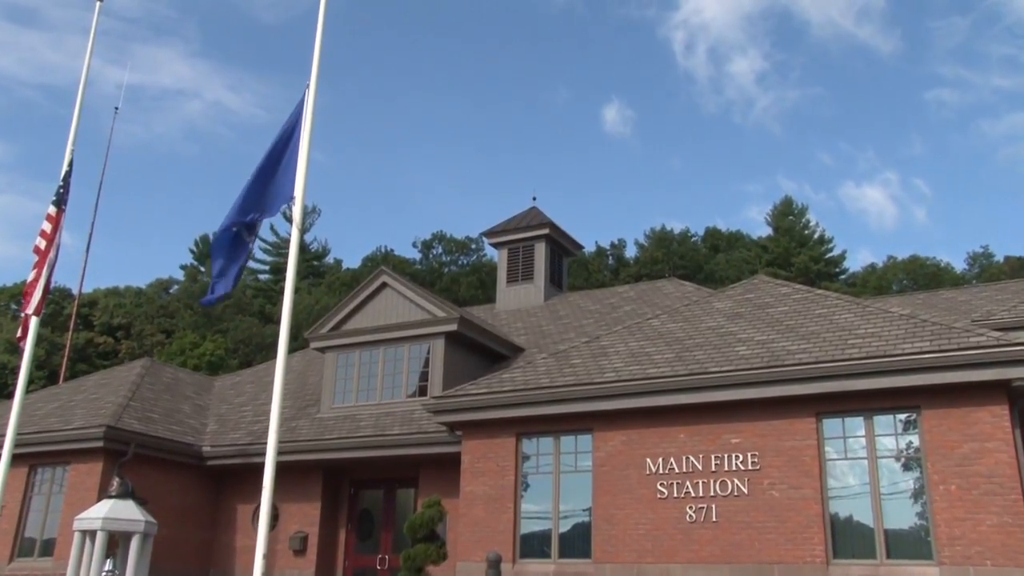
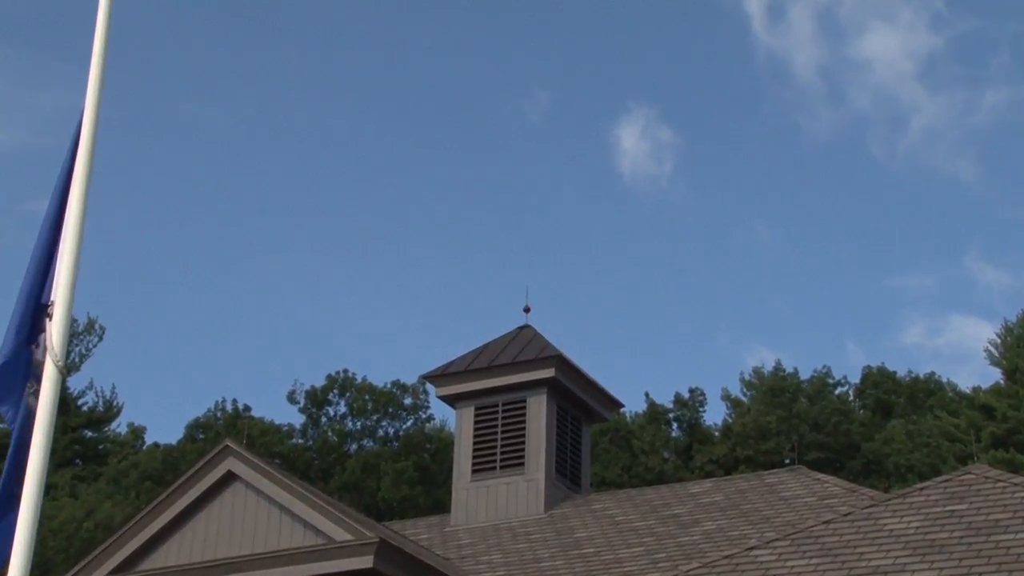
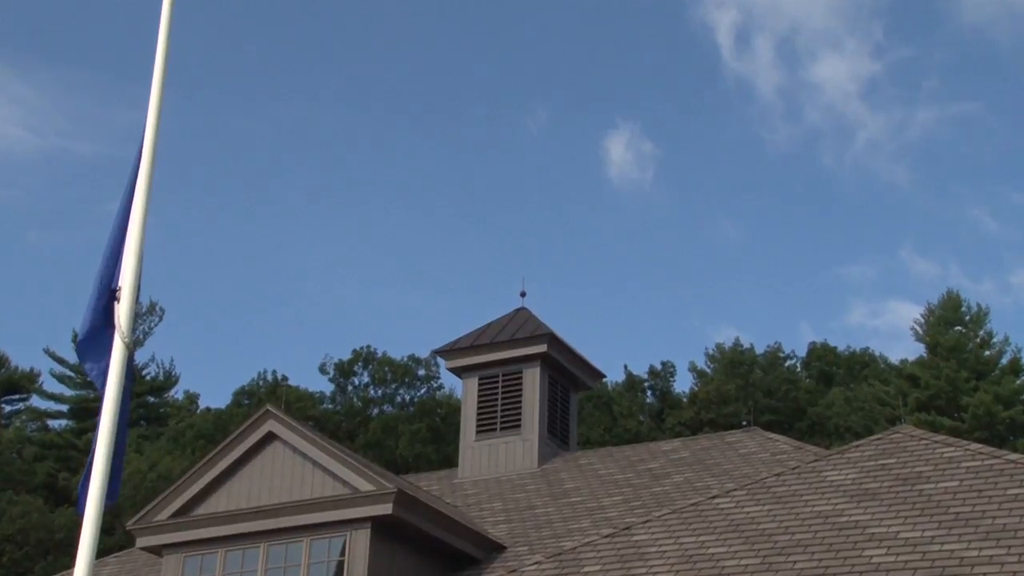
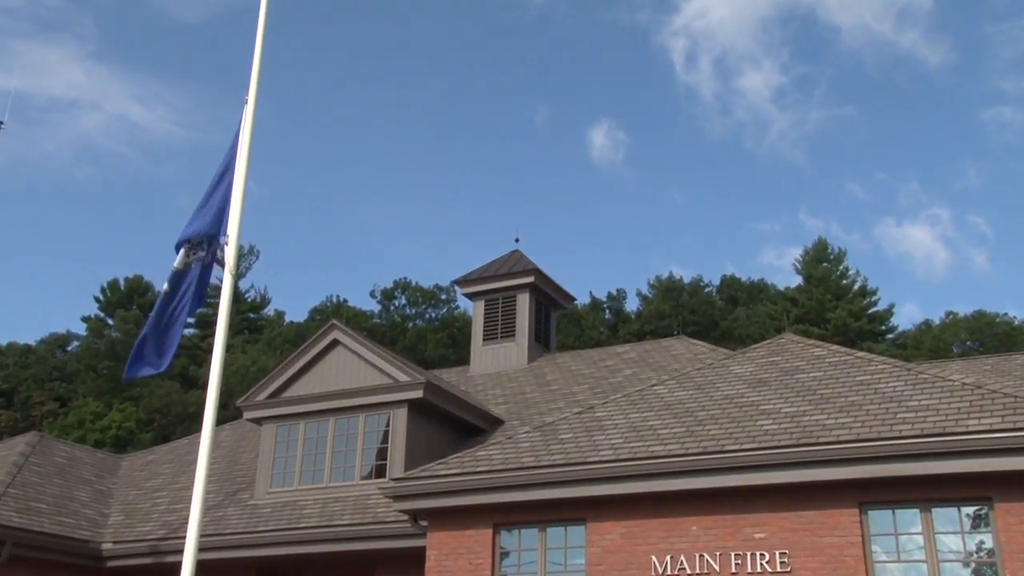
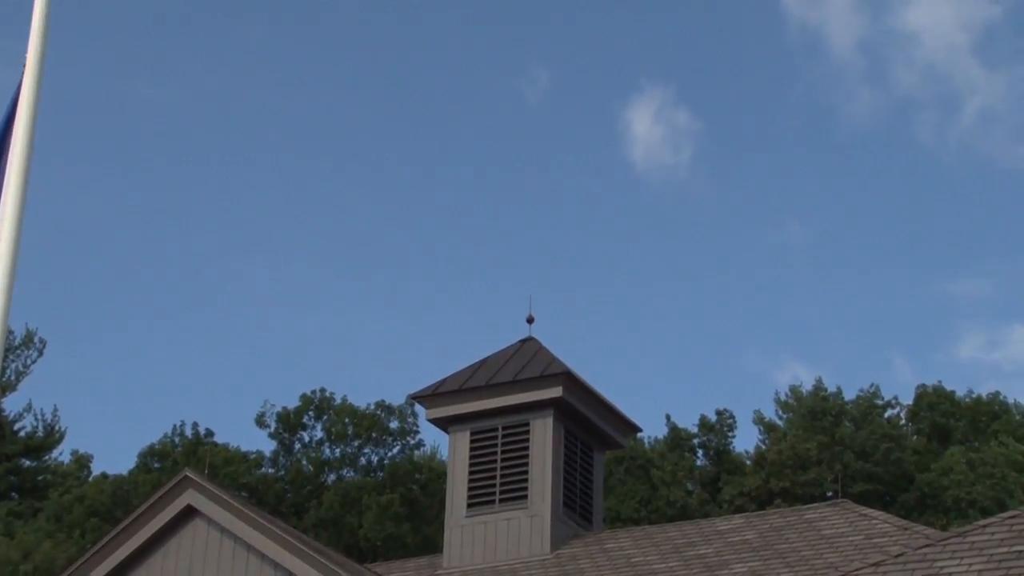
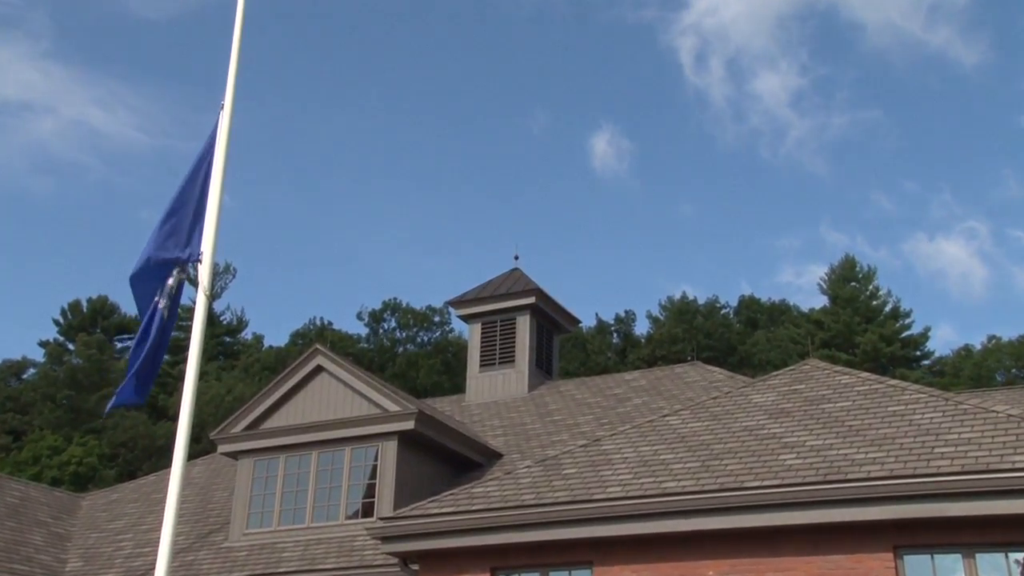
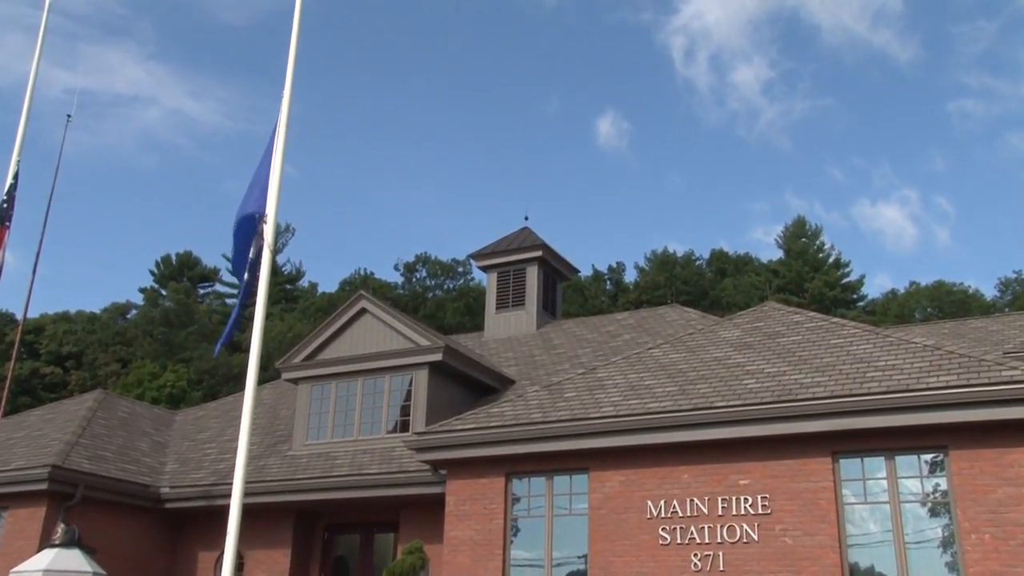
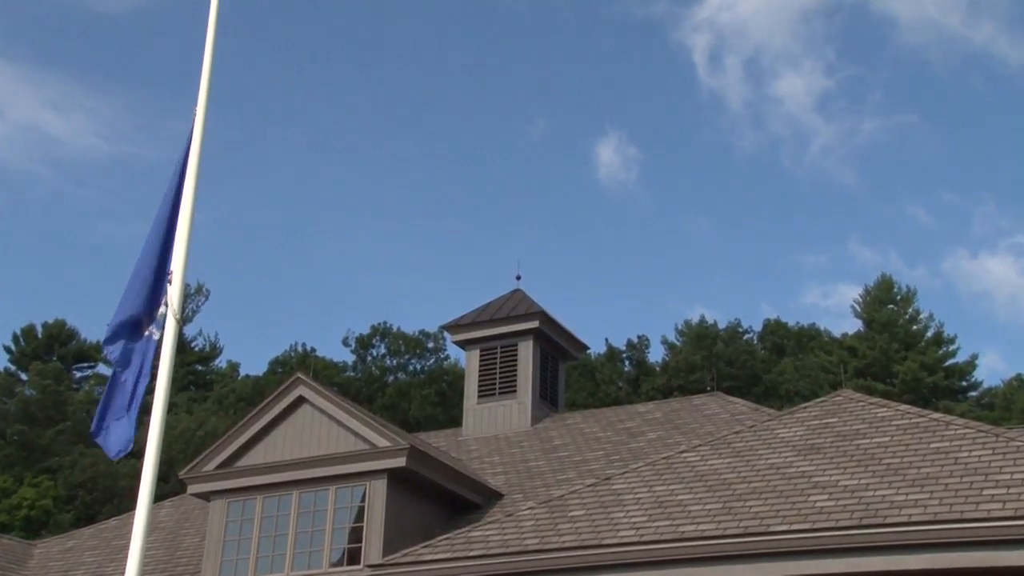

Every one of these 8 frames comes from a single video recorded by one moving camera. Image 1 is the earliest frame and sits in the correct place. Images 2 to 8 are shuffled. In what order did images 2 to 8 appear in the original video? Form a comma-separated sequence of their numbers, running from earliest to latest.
7, 4, 6, 8, 3, 2, 5
